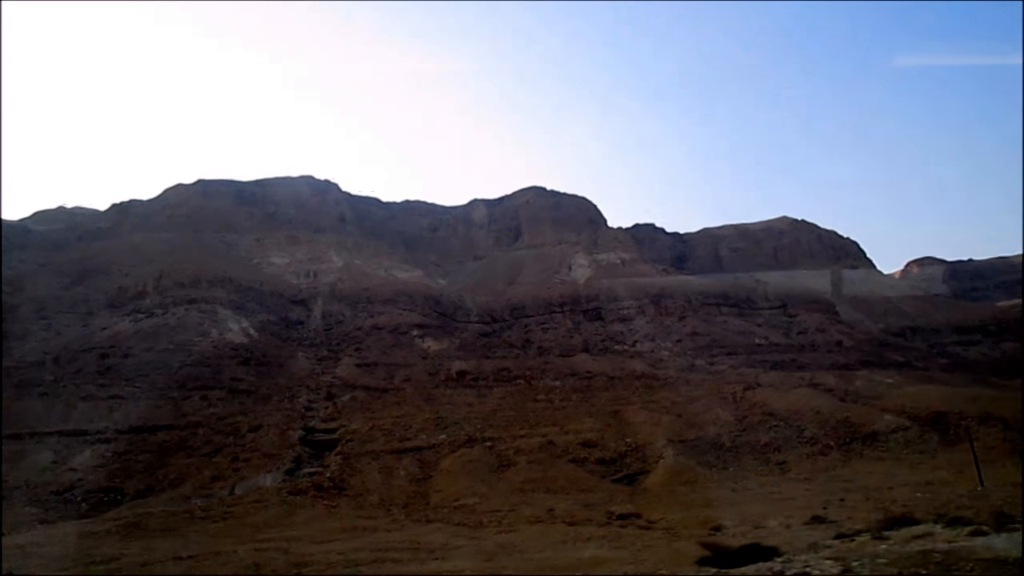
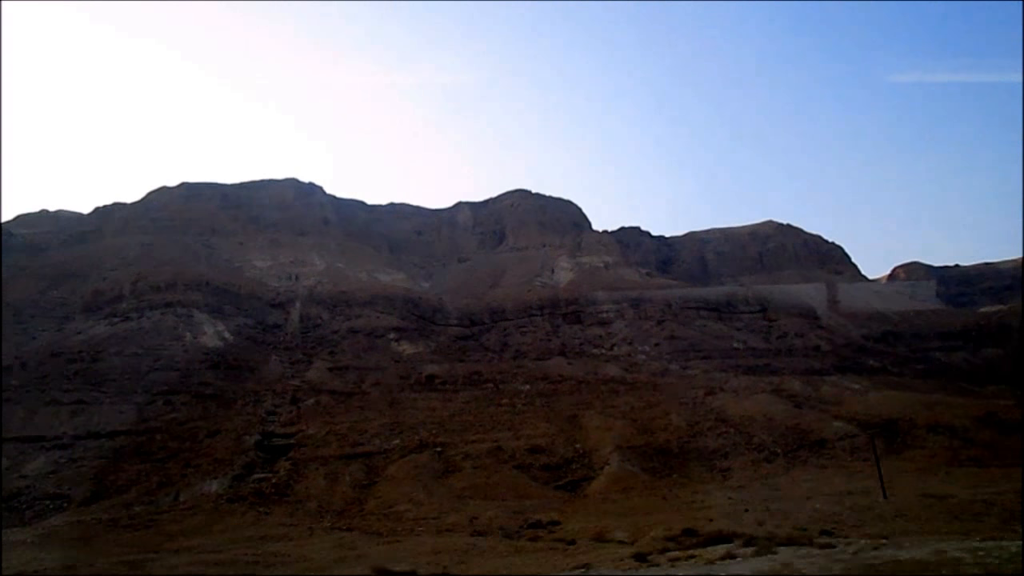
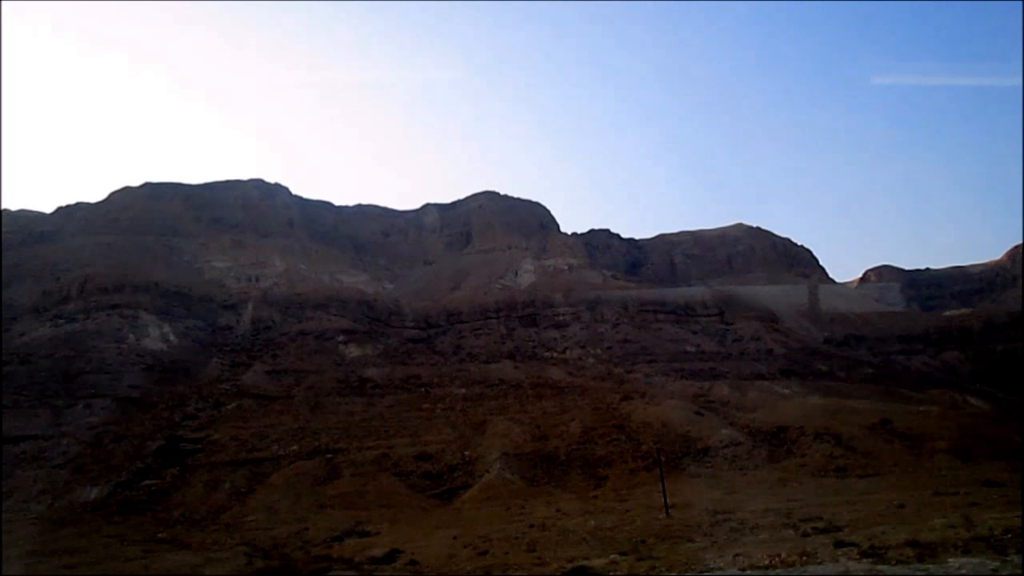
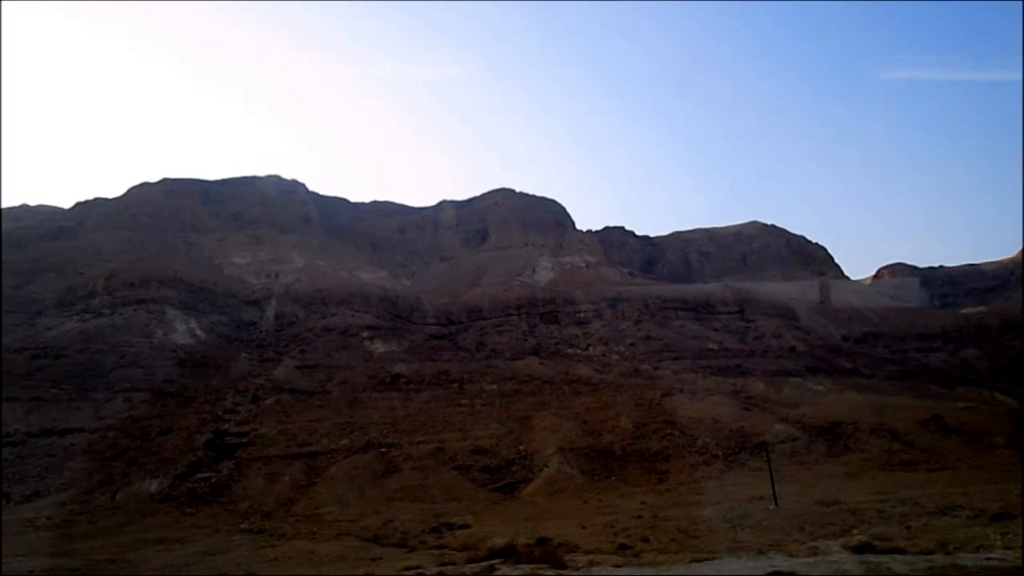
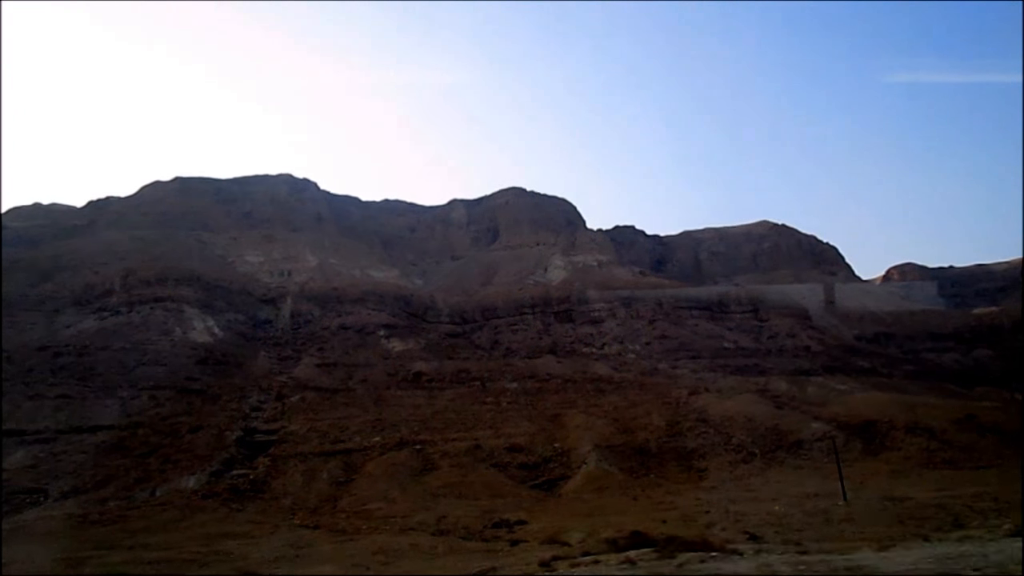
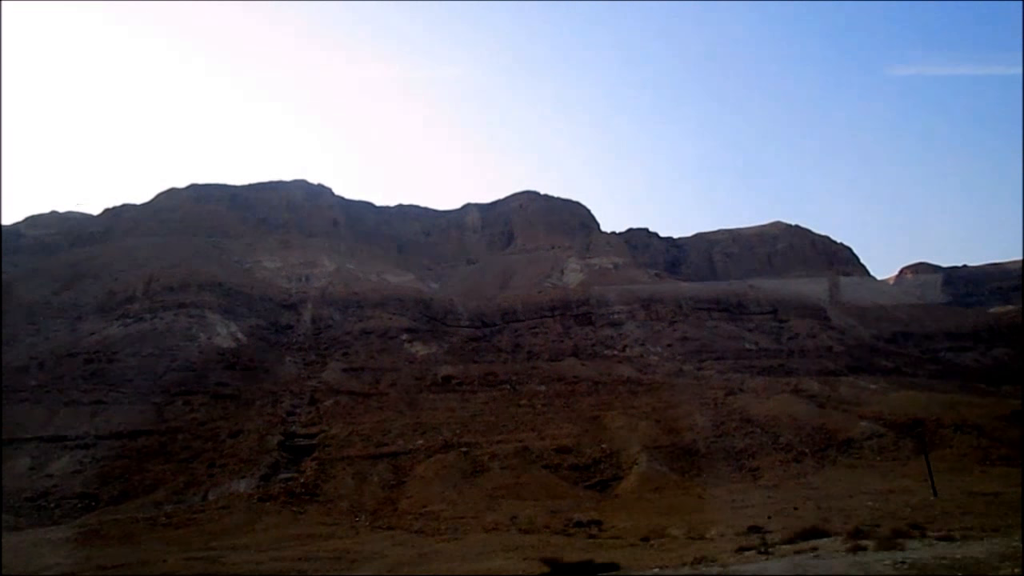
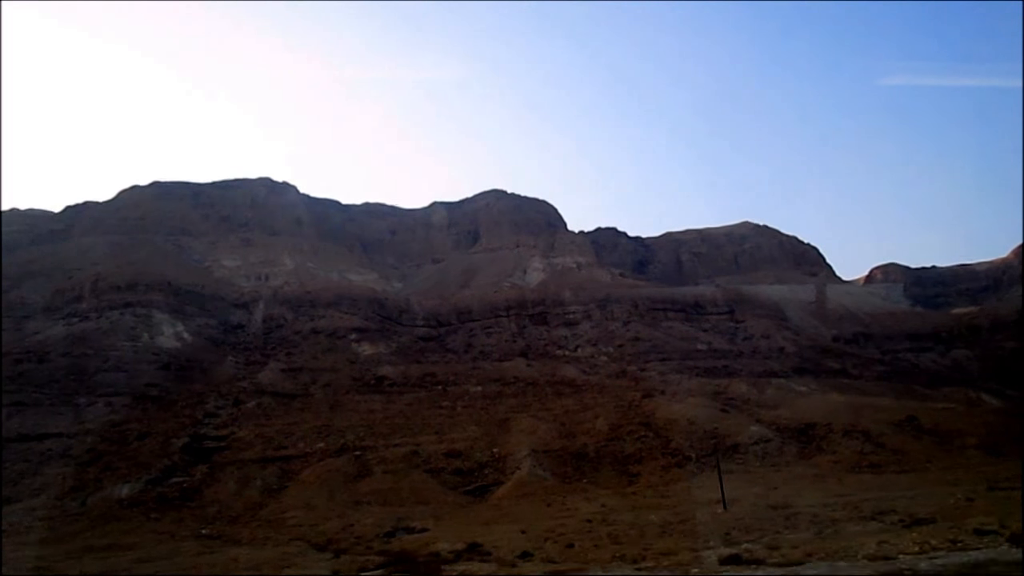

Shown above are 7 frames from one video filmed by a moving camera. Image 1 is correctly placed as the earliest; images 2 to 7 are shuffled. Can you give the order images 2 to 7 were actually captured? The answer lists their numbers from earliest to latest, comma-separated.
6, 2, 5, 4, 7, 3
